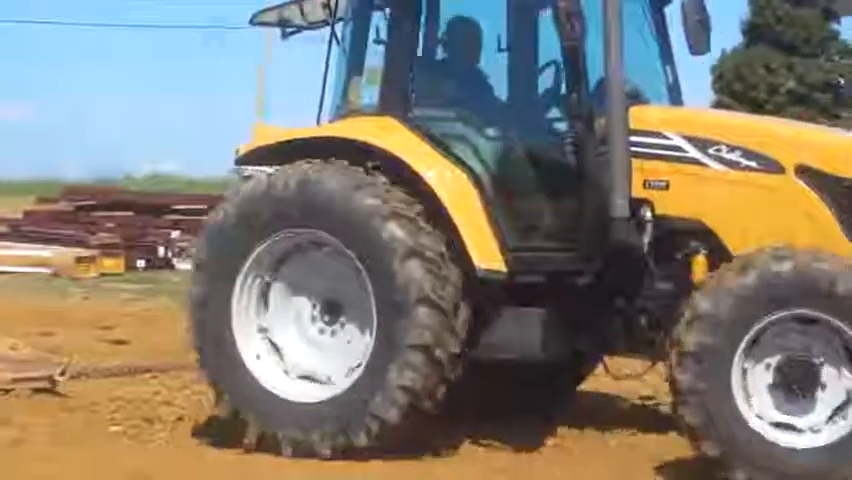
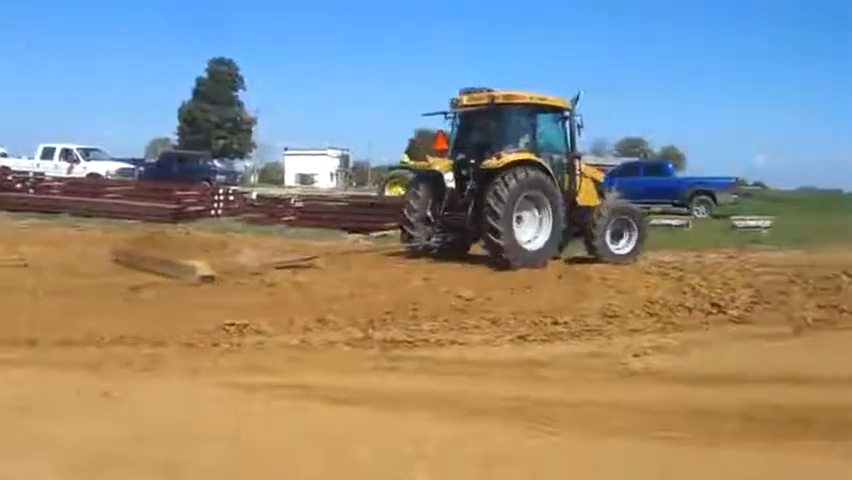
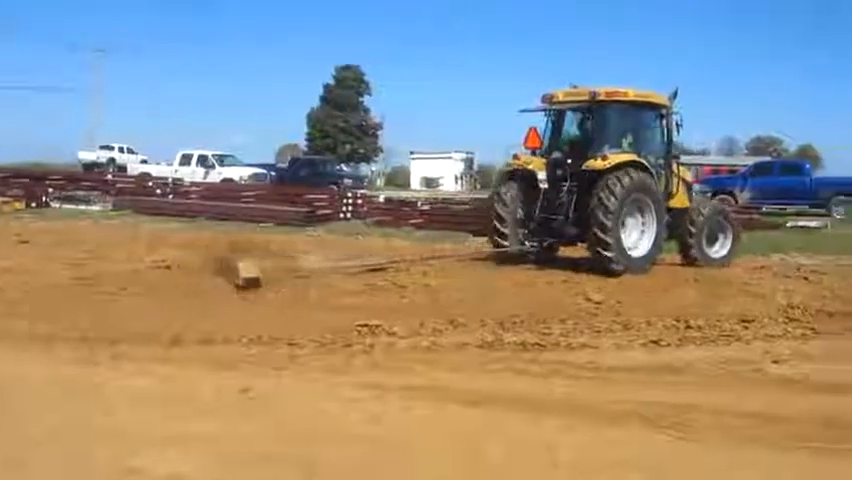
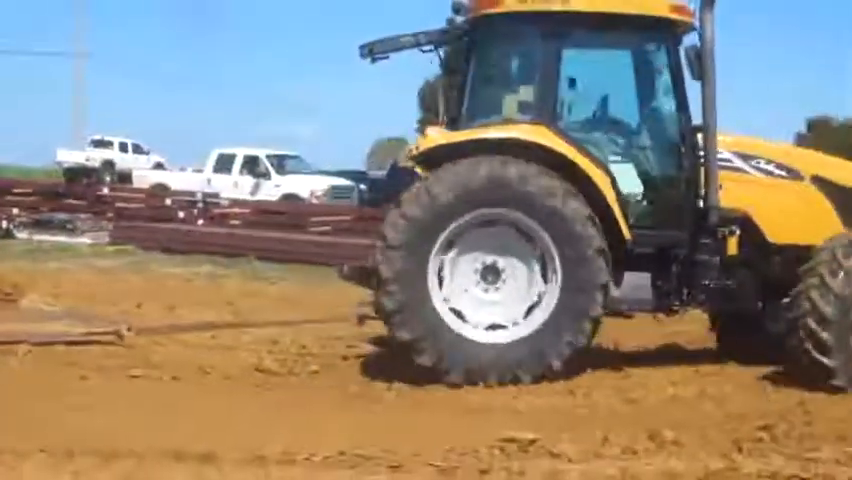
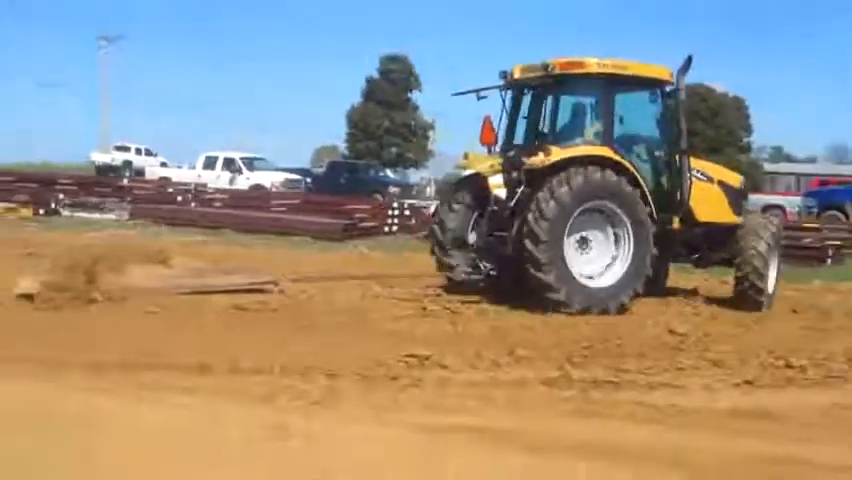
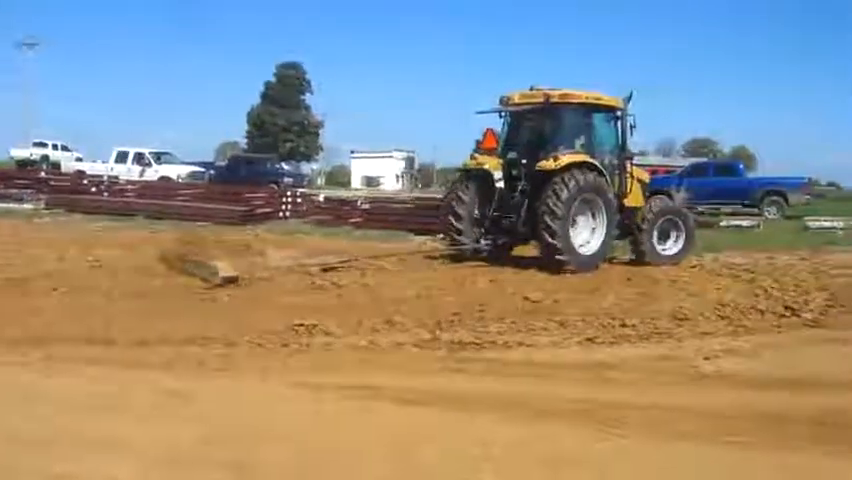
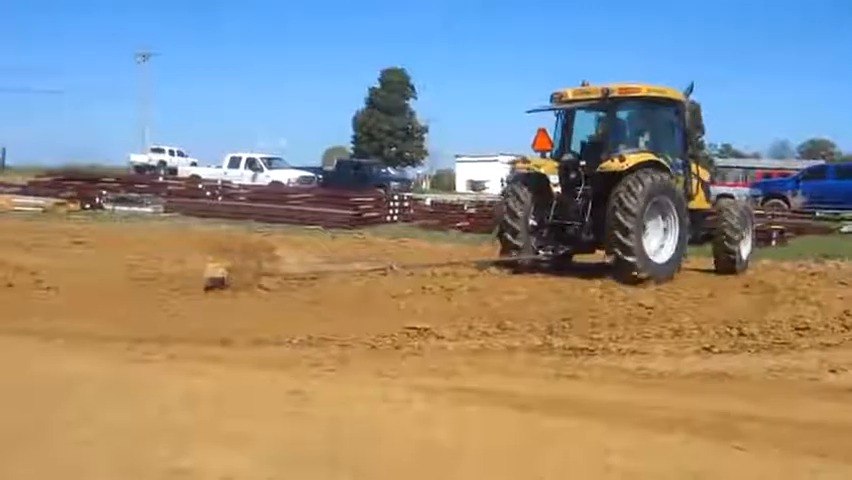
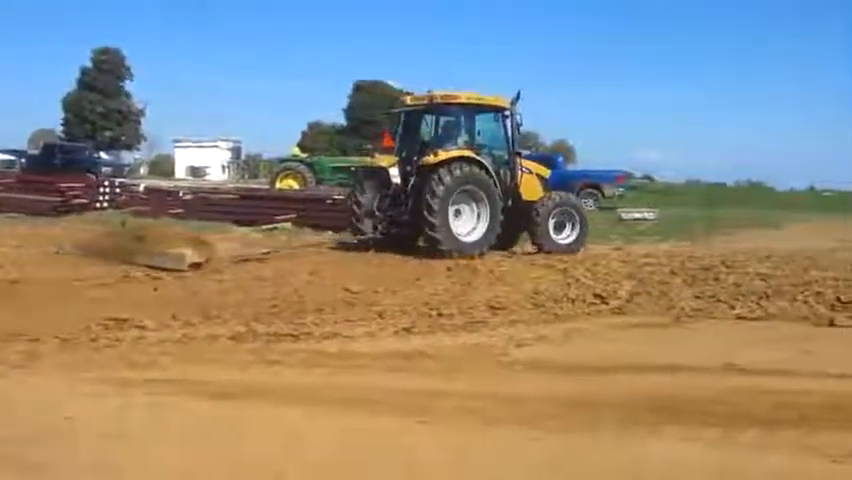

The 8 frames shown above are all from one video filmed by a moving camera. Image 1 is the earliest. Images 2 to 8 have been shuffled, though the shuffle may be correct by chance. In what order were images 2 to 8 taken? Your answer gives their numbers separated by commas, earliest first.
4, 5, 7, 3, 6, 2, 8
